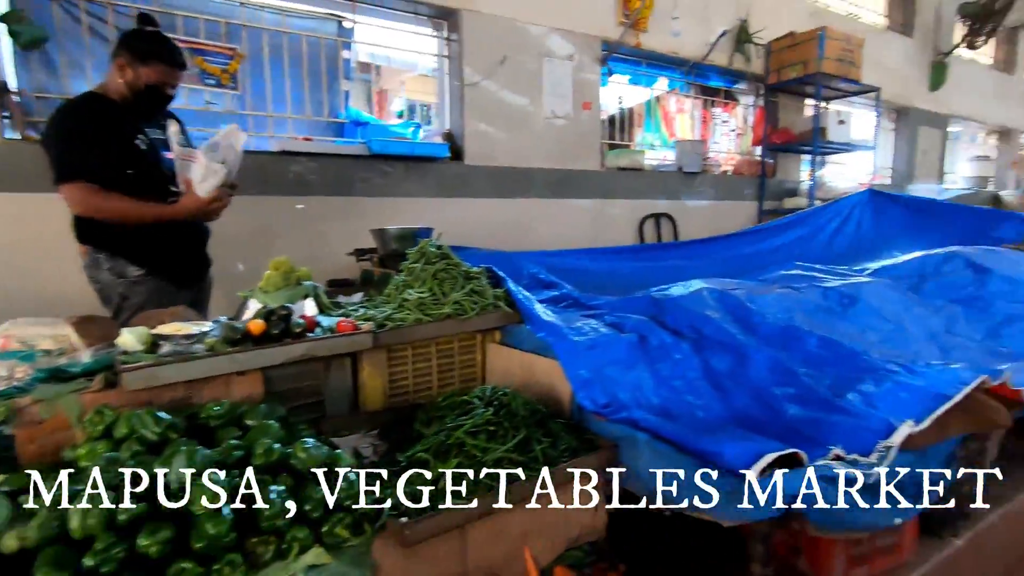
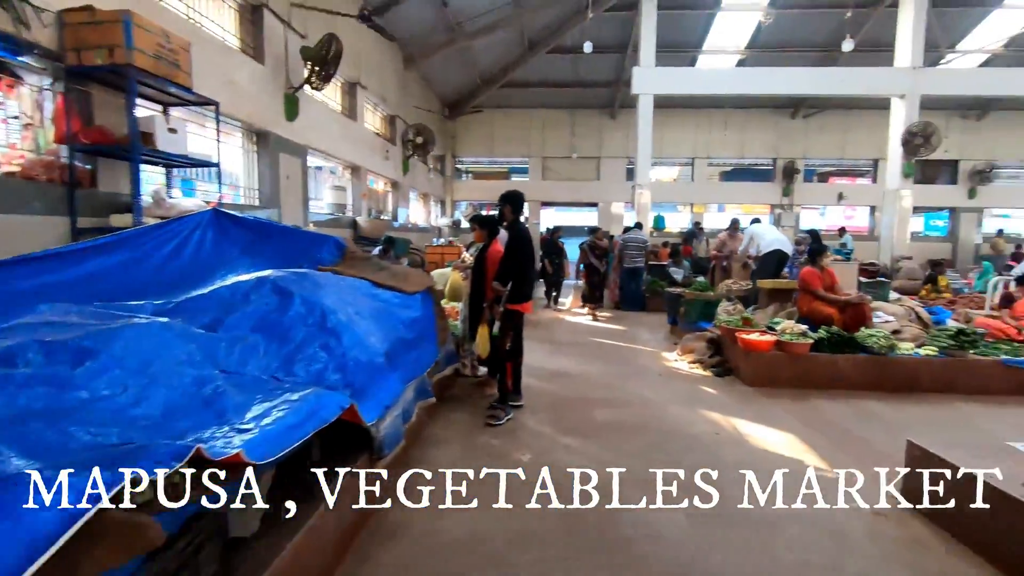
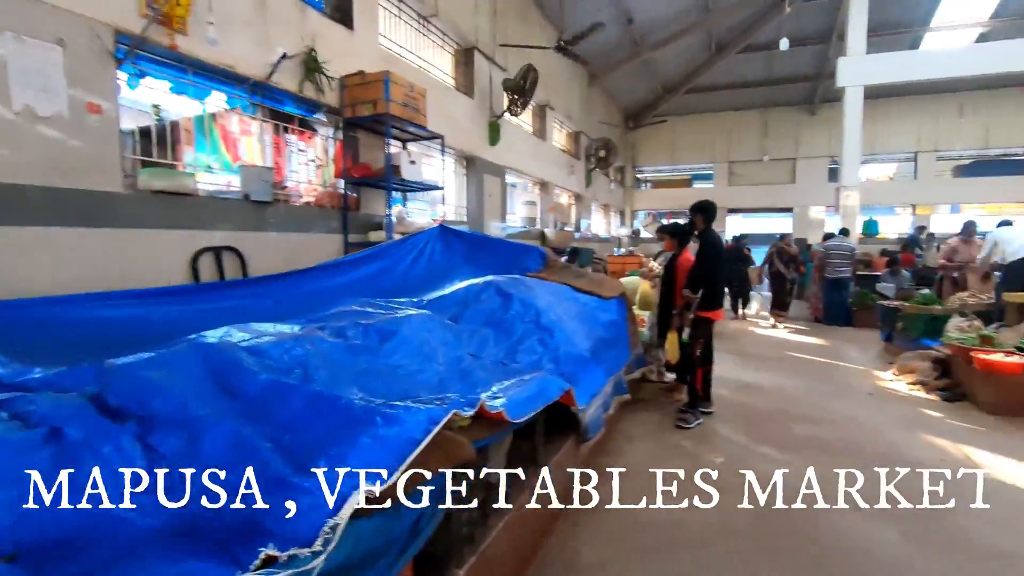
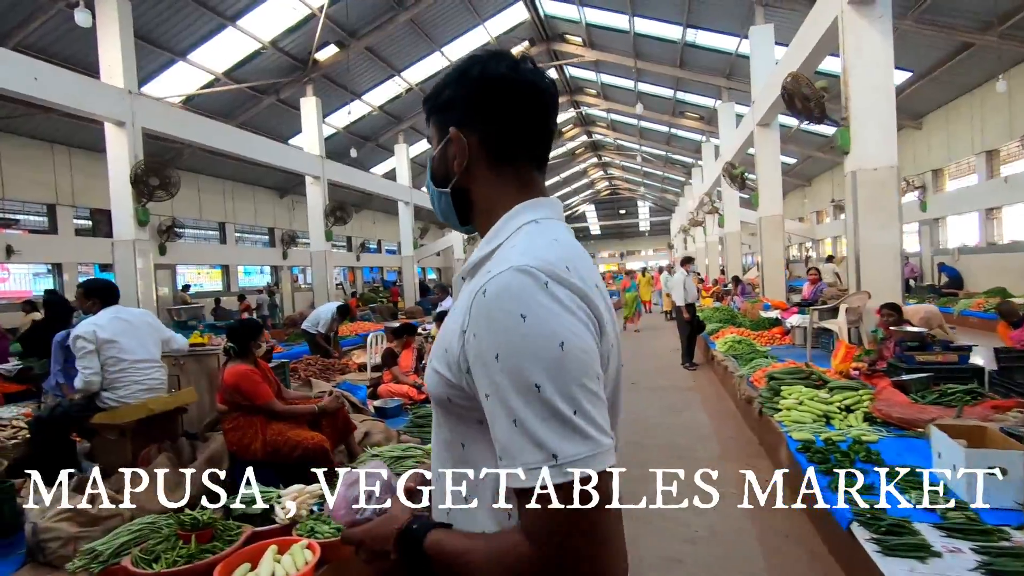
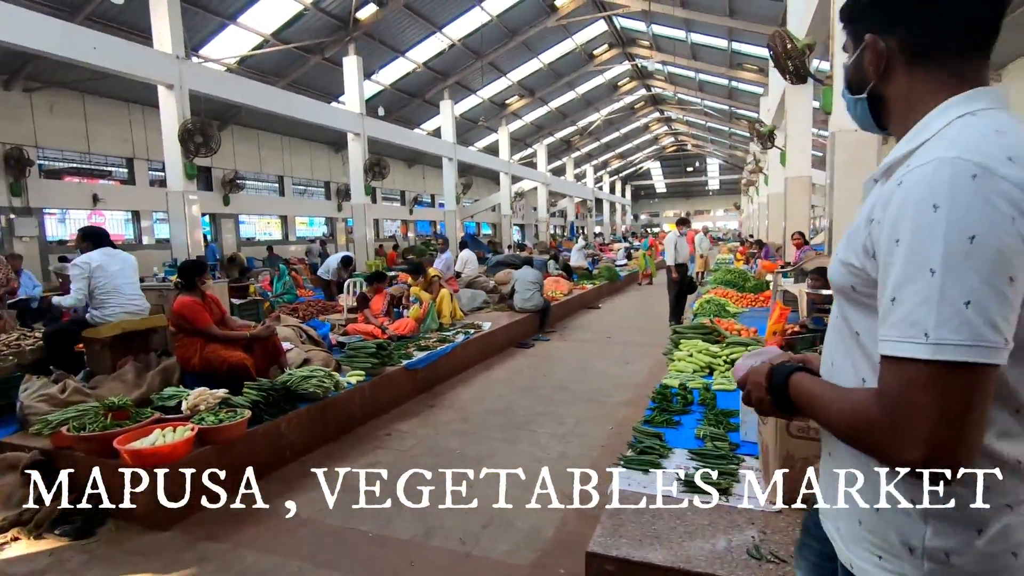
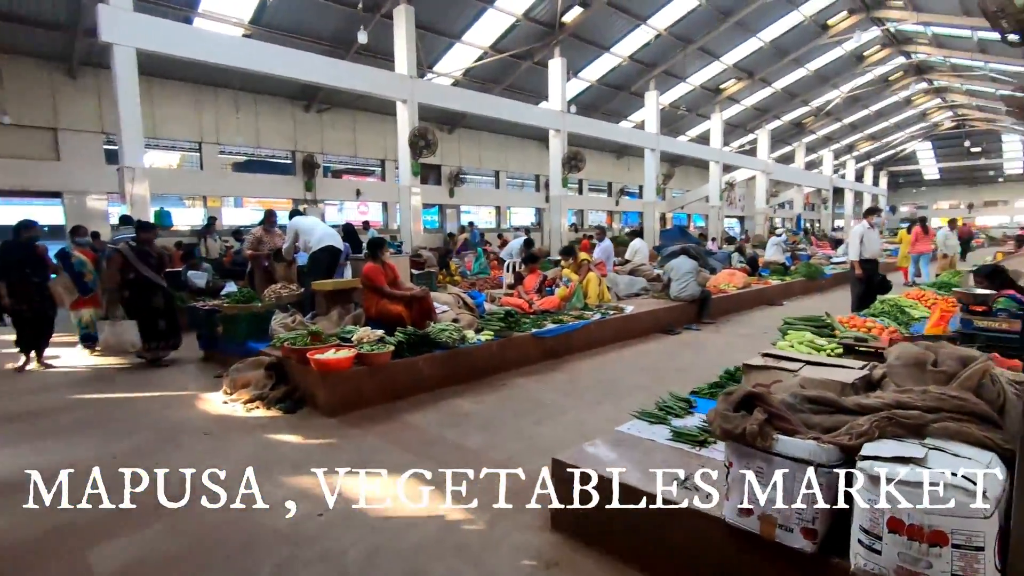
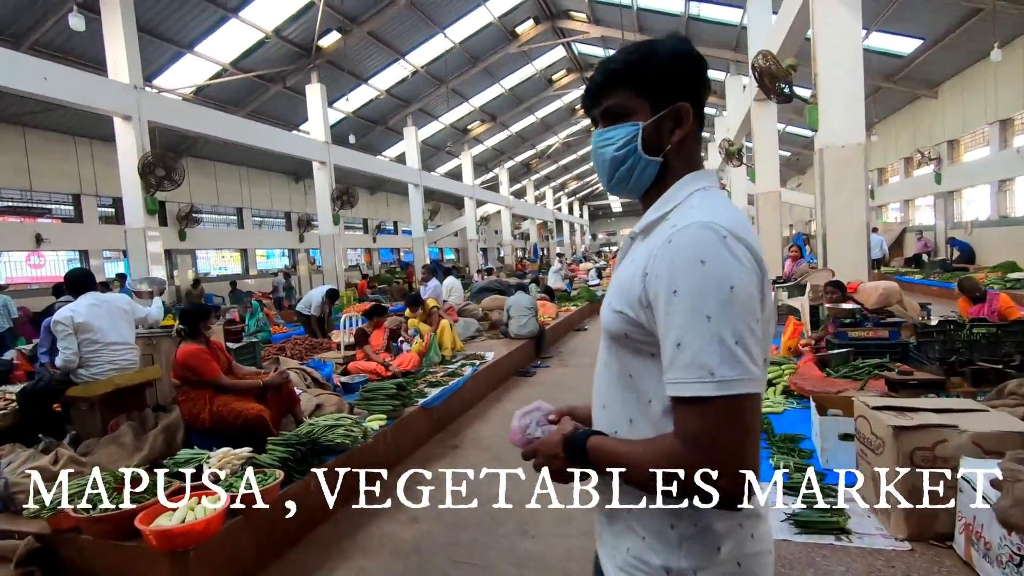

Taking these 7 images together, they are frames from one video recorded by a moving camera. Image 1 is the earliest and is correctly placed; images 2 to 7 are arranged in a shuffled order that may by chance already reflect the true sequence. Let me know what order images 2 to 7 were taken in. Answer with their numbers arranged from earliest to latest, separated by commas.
3, 2, 6, 5, 7, 4
